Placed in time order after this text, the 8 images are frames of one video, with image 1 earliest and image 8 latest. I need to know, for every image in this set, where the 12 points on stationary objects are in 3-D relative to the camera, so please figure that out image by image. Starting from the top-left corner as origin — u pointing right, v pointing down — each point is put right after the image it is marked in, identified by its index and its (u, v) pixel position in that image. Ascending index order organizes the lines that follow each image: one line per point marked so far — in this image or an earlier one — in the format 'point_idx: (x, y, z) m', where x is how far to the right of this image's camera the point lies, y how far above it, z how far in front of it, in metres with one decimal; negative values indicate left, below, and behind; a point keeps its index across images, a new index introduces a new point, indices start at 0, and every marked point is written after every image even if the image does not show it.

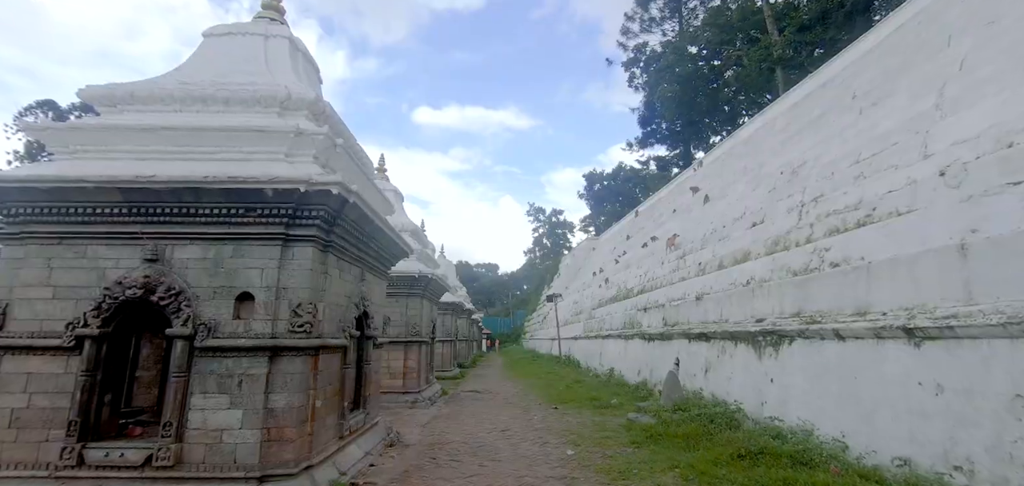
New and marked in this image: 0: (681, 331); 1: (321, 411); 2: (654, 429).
0: (+2.7, -1.6, +9.1) m
1: (-2.0, -1.8, +5.3) m
2: (+1.9, -2.5, +7.0) m
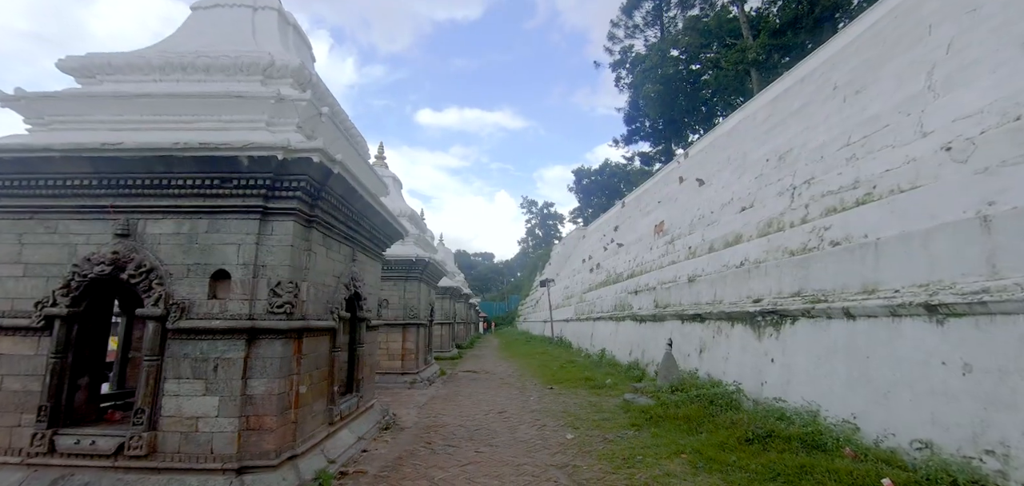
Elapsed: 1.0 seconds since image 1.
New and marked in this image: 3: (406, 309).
0: (+2.7, -1.2, +8.8) m
1: (-2.1, -1.5, +5.0) m
2: (+1.8, -2.2, +6.8) m
3: (-2.1, -1.3, +9.8) m
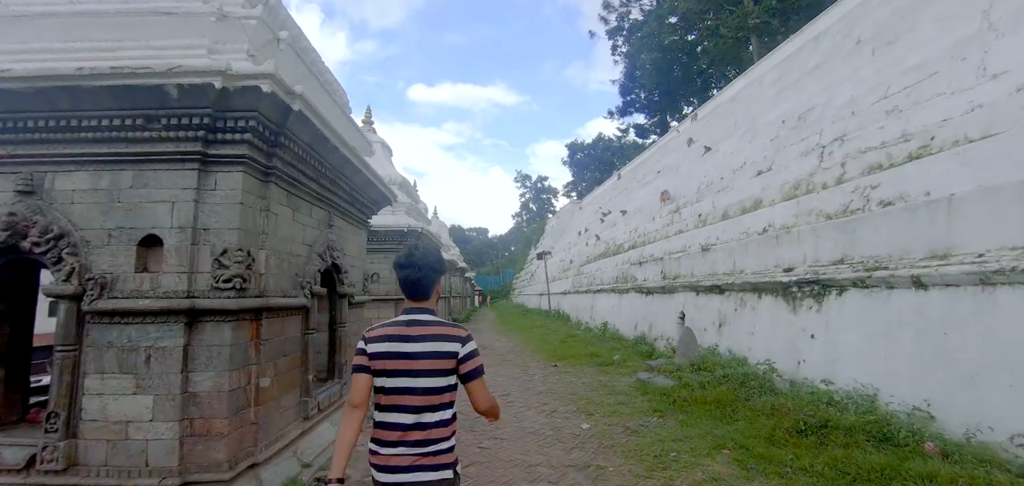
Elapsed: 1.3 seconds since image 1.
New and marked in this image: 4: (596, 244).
0: (+2.7, -0.6, +8.0) m
1: (-2.0, -1.2, +4.1) m
2: (+1.9, -1.7, +6.0) m
3: (-2.0, -0.7, +8.9) m
4: (+2.4, 0.0, +14.2) m
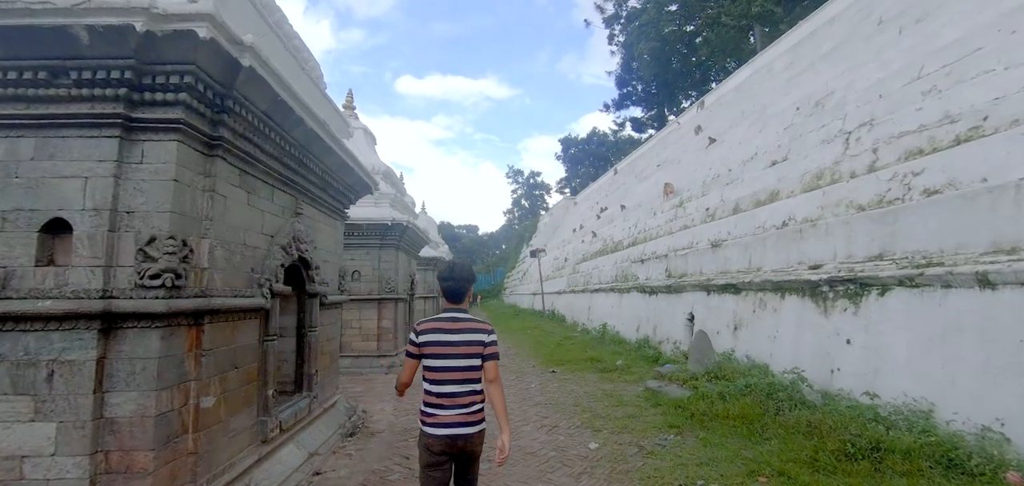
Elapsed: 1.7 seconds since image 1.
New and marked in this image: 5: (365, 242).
0: (+2.6, -0.6, +7.3) m
1: (-2.0, -1.1, +3.4) m
2: (+1.8, -1.7, +5.3) m
3: (-2.1, -0.6, +8.2) m
4: (+2.2, +0.1, +13.6) m
5: (-2.4, 0.0, +8.2) m
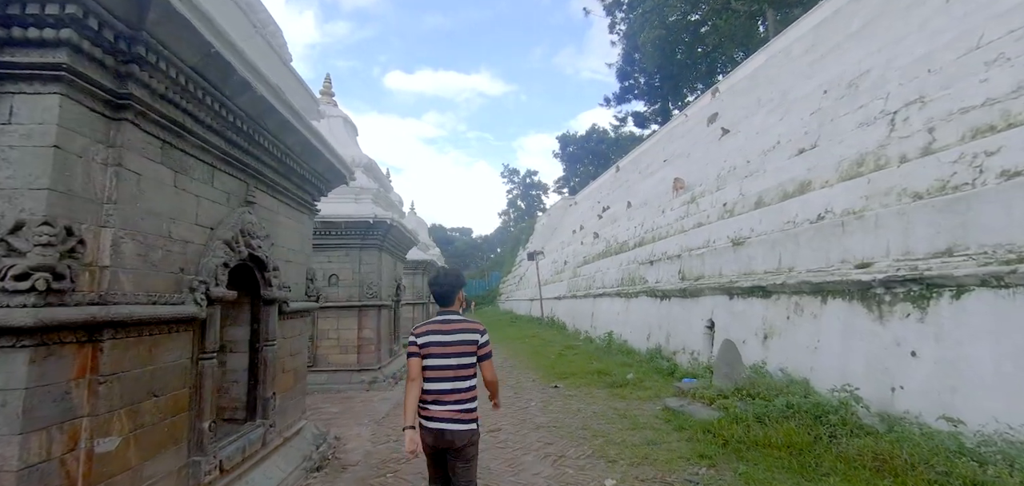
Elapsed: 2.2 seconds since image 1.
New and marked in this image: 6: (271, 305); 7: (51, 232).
0: (+2.6, -0.5, +6.5) m
1: (-2.0, -1.1, +2.5) m
2: (+1.8, -1.6, +4.5) m
3: (-2.2, -0.6, +7.3) m
4: (+2.1, 0.0, +12.8) m
5: (-2.4, 0.0, +7.3) m
6: (-2.0, -0.5, +4.2) m
7: (-2.0, 0.0, +2.2) m
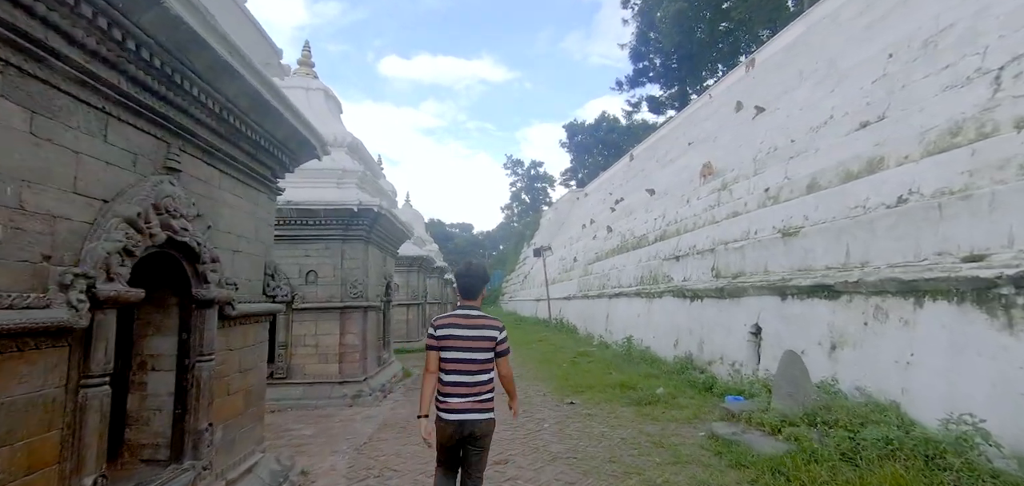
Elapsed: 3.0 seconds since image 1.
0: (+2.7, -0.4, +5.5) m
1: (-1.9, -1.0, +1.5) m
2: (+1.9, -1.5, +3.4) m
3: (-2.1, -0.5, +6.3) m
4: (+2.2, +0.1, +11.7) m
5: (-2.3, +0.1, +6.3) m
6: (-1.9, -0.4, +3.2) m
7: (-1.9, +0.2, +1.2) m
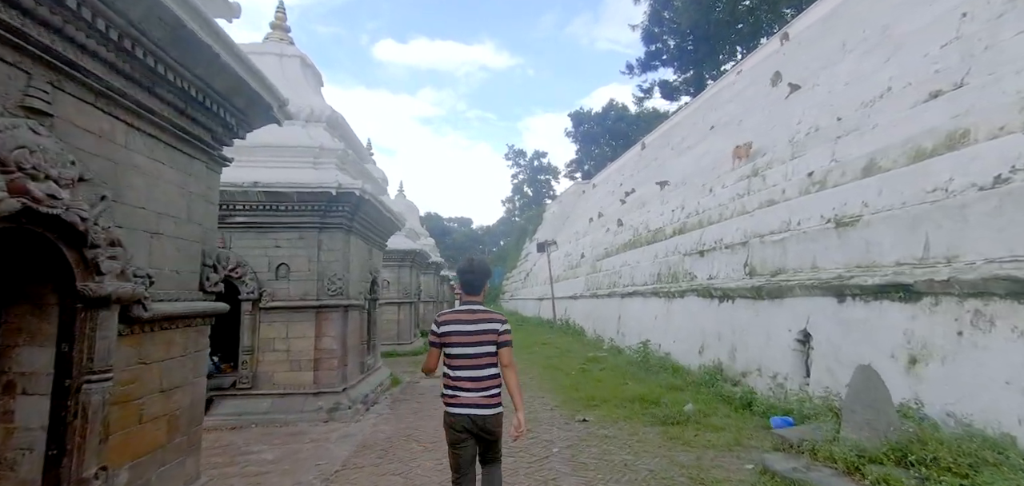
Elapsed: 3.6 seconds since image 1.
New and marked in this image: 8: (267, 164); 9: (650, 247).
0: (+2.7, -0.3, +4.6) m
1: (-1.9, -0.9, +0.6) m
2: (+1.9, -1.4, +2.6) m
3: (-2.1, -0.4, +5.5) m
4: (+2.2, +0.2, +10.9) m
5: (-2.3, +0.2, +5.4) m
6: (-1.9, -0.3, +2.3) m
7: (-1.9, +0.3, +0.3) m
8: (-2.7, +0.9, +5.5) m
9: (+2.3, -0.1, +8.5) m
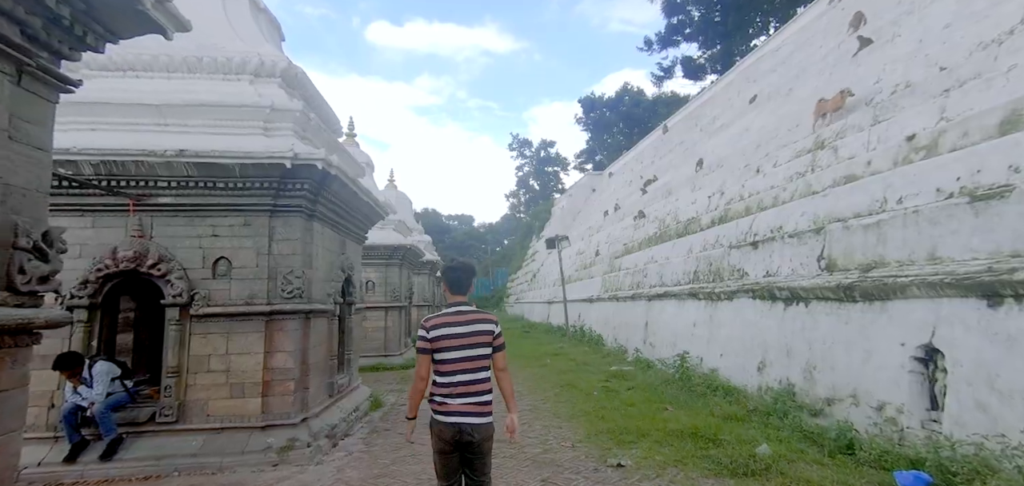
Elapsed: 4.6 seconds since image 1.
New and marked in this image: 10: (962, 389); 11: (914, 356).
0: (+2.8, -0.2, +3.3) m
1: (-1.8, -0.7, -0.6) m
2: (+2.0, -1.3, +1.3) m
3: (-2.0, -0.3, +4.2) m
4: (+2.3, +0.3, +9.6) m
5: (-2.2, +0.3, +4.2) m
6: (-1.8, -0.2, +1.1) m
7: (-1.9, +0.4, -1.0) m
8: (-2.6, +1.0, +4.2) m
9: (+2.4, 0.0, +7.2) m
10: (+2.7, -0.9, +3.1) m
11: (+2.7, -0.8, +3.4) m
